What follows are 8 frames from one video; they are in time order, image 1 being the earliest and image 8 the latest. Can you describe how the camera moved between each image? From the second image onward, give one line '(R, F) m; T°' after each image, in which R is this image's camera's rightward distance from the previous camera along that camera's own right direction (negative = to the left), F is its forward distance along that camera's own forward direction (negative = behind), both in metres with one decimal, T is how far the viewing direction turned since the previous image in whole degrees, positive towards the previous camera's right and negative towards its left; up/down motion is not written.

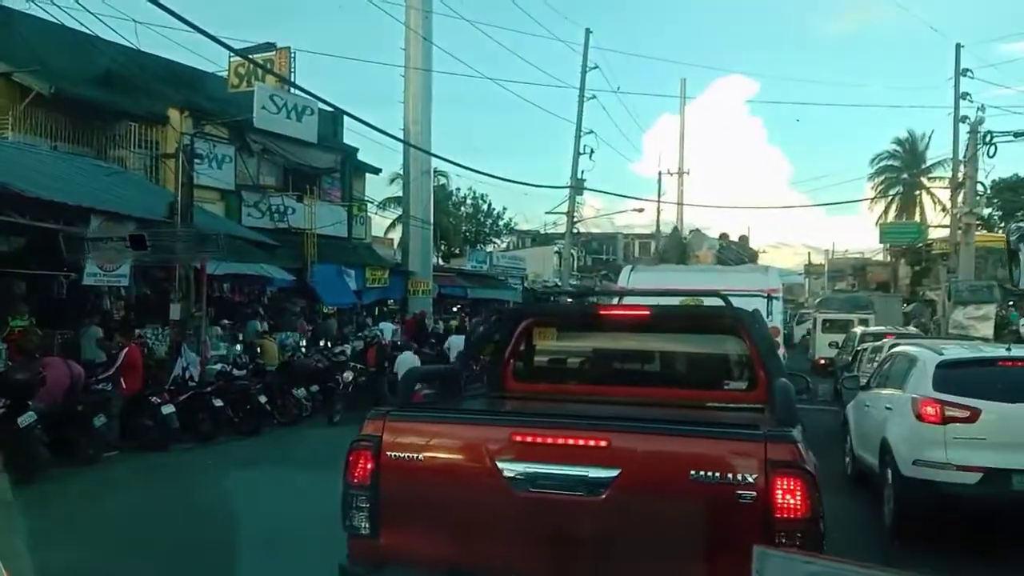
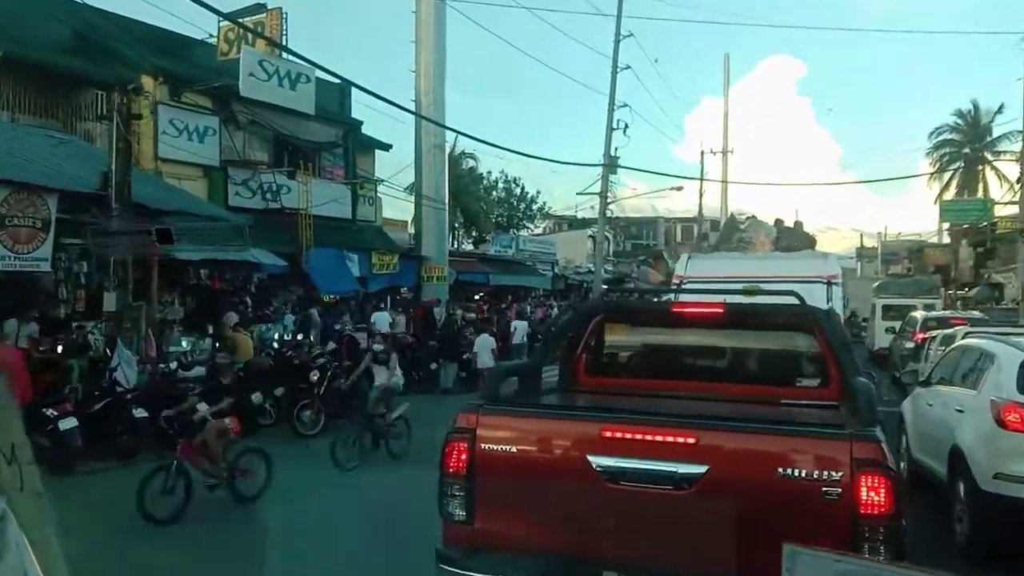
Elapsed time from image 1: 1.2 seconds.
(+0.4, +1.9) m; -3°
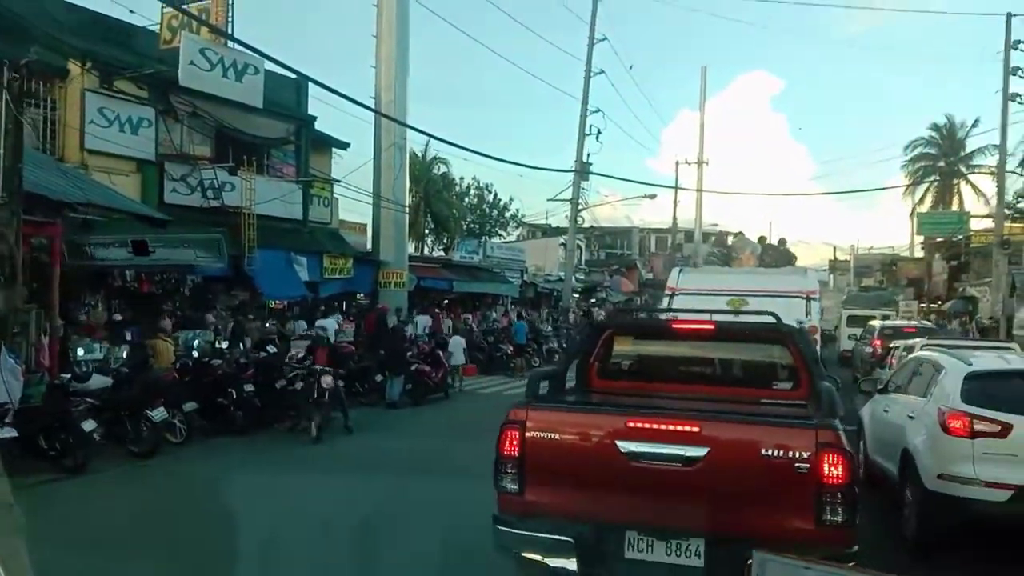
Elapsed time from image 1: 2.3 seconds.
(+0.3, +1.0) m; +1°
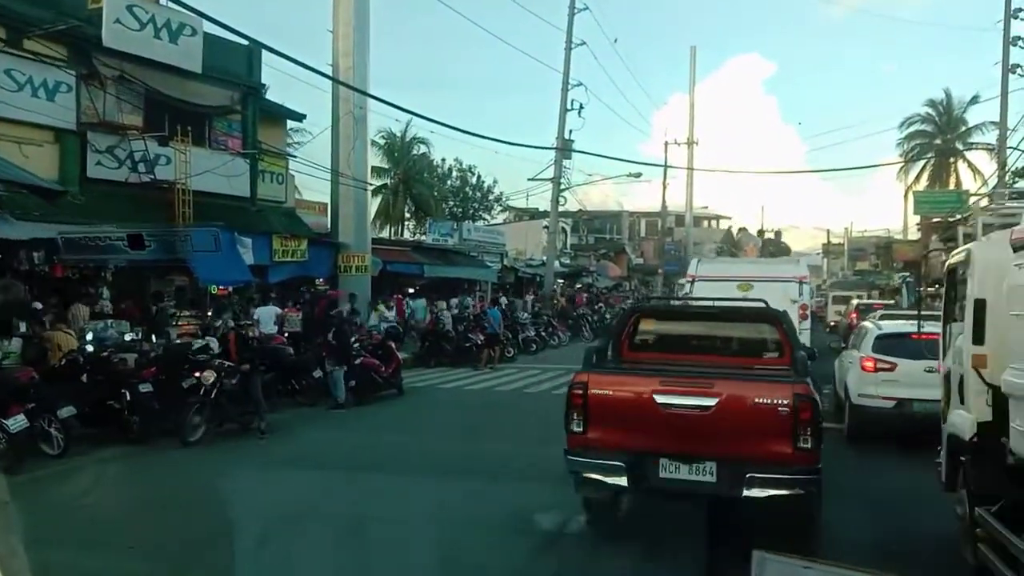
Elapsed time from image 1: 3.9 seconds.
(+0.4, +1.4) m; 0°
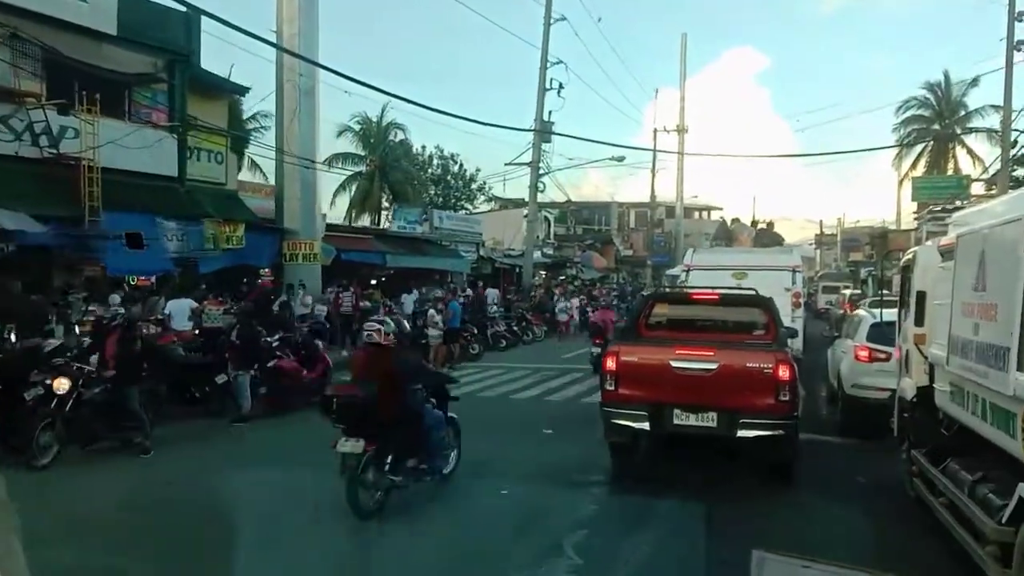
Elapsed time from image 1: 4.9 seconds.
(+0.5, +1.6) m; 0°
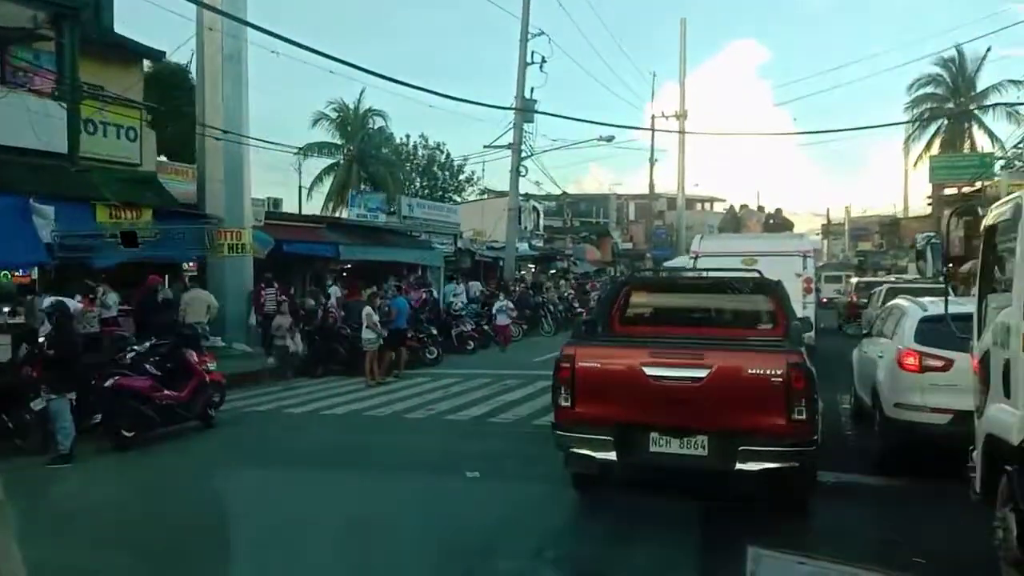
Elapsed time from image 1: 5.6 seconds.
(+0.6, +2.2) m; 0°
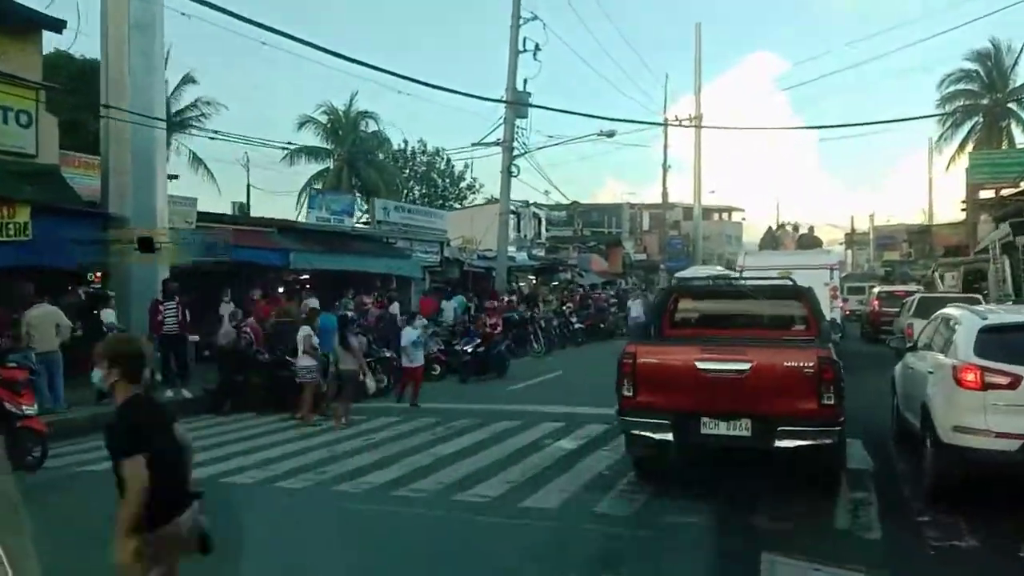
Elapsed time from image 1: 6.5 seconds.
(+0.6, +2.4) m; -1°
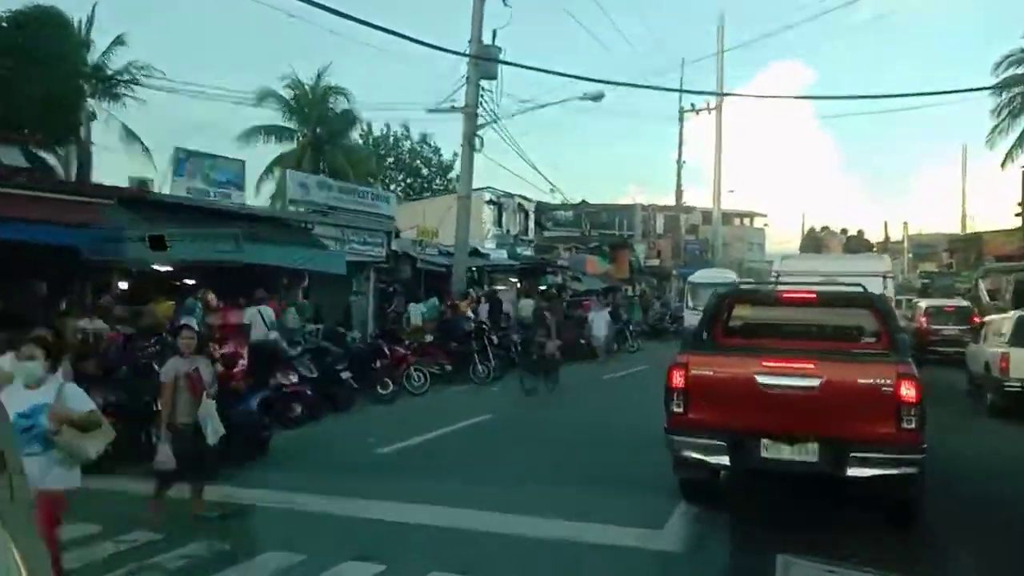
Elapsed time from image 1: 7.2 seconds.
(+1.0, +4.1) m; -1°
